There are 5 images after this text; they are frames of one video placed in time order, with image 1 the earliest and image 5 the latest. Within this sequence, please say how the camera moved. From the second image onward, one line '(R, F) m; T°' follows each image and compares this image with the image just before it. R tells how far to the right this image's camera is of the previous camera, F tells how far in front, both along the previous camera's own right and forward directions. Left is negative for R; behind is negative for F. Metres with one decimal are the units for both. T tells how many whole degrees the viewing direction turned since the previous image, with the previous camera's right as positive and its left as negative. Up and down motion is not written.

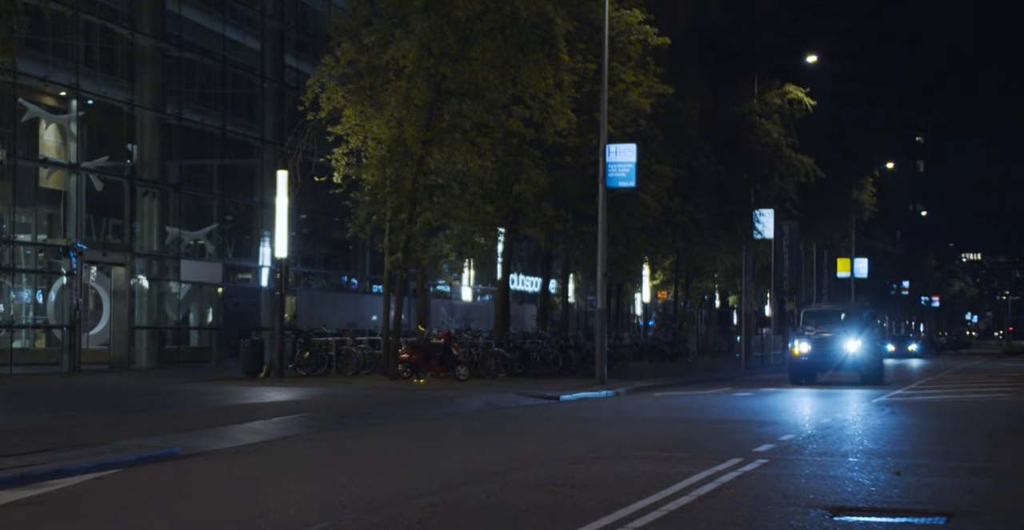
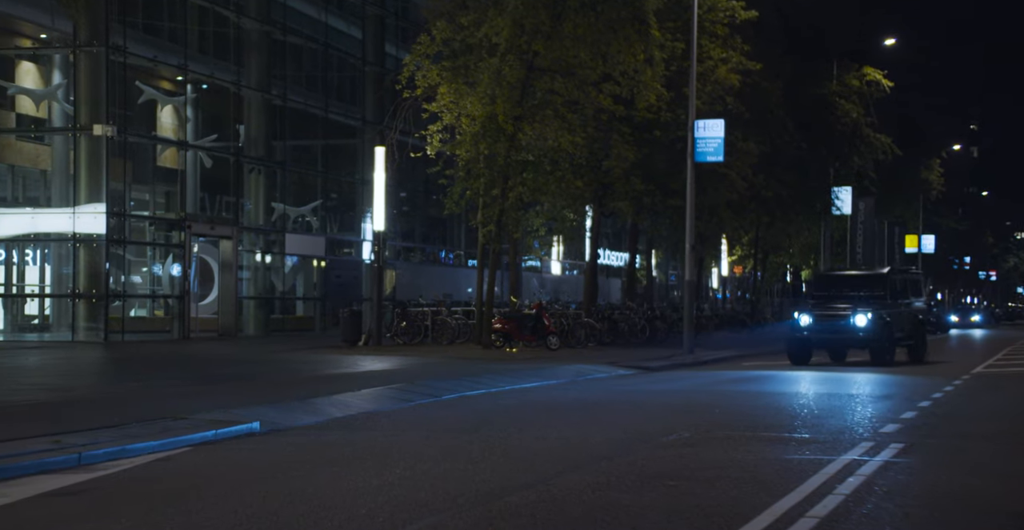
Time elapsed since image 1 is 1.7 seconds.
(+0.1, -1.0) m; -4°
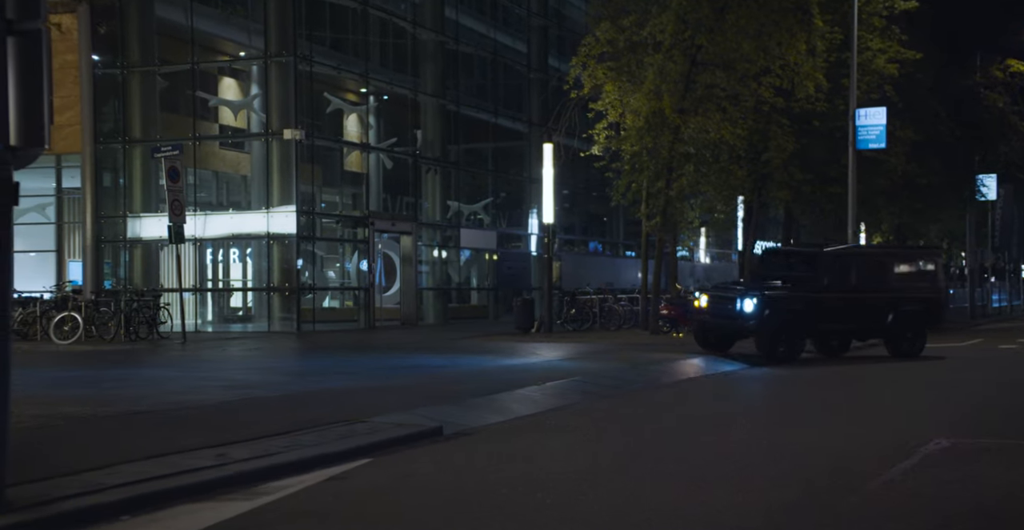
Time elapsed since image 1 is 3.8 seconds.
(+0.4, -1.6) m; -8°
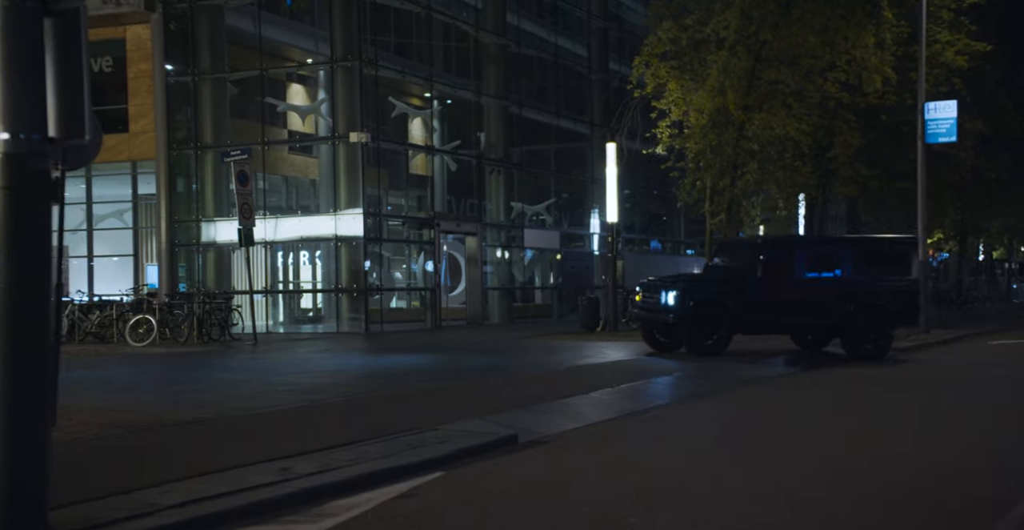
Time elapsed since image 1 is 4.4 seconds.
(+0.1, -0.3) m; -3°
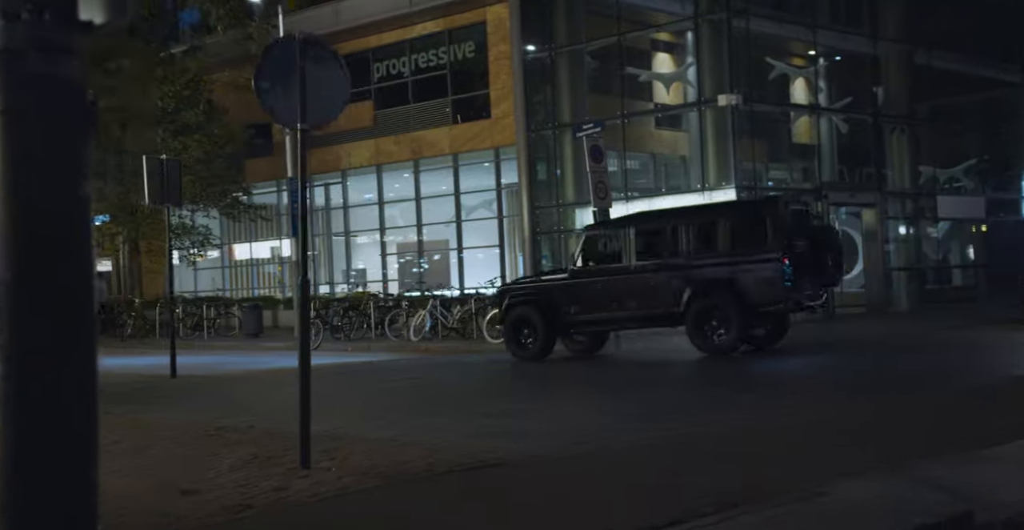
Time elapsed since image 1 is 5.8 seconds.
(-0.3, +3.3) m; -17°
